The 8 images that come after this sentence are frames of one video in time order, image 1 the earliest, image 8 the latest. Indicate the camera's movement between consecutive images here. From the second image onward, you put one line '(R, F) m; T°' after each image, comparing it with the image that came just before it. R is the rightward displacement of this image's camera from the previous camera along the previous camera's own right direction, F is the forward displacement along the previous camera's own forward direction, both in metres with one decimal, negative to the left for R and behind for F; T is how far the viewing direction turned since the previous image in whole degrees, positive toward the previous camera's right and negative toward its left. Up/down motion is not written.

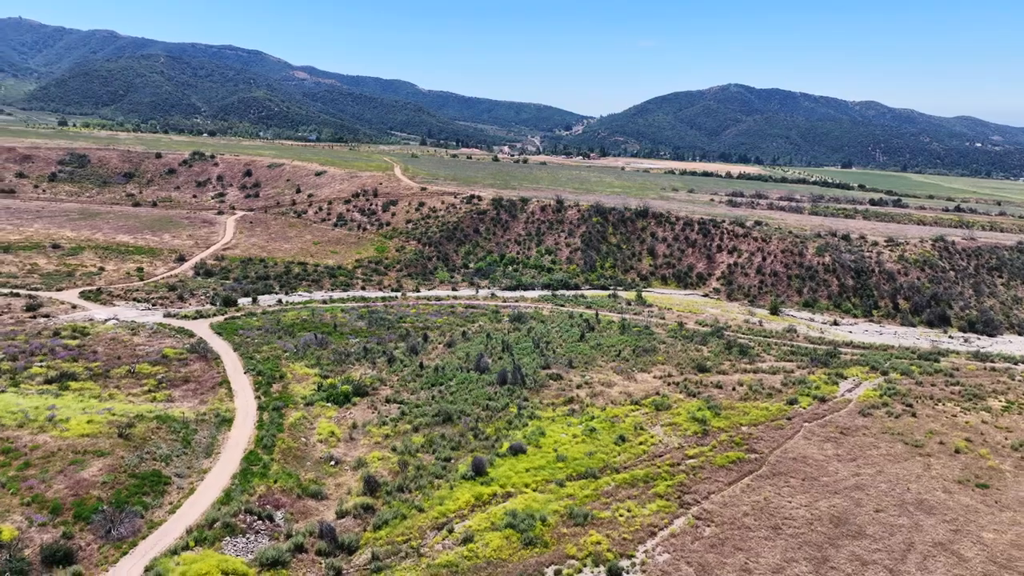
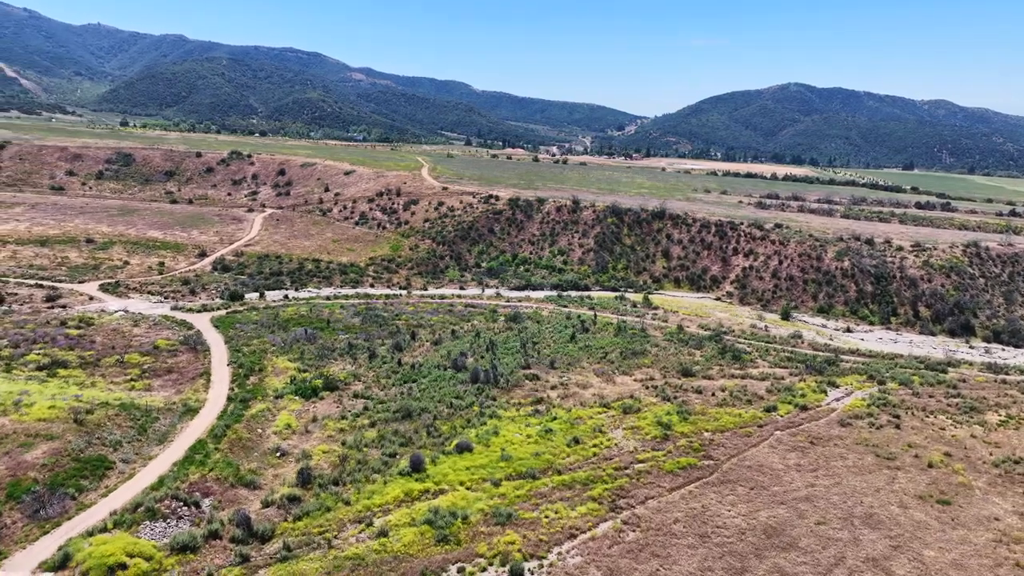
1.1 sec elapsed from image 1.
(+4.1, +0.1) m; -4°
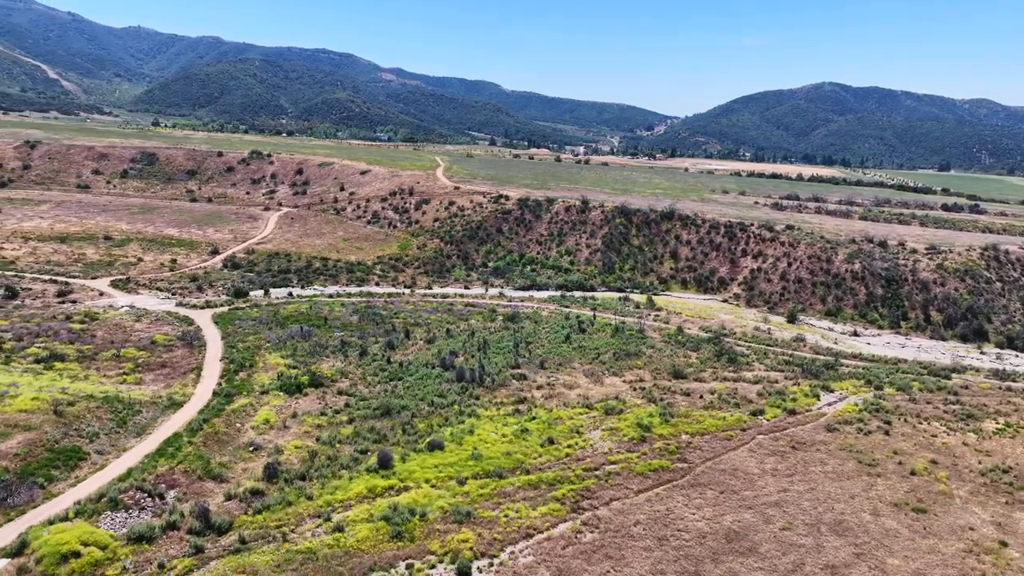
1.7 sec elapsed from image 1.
(+2.2, 0.0) m; -2°
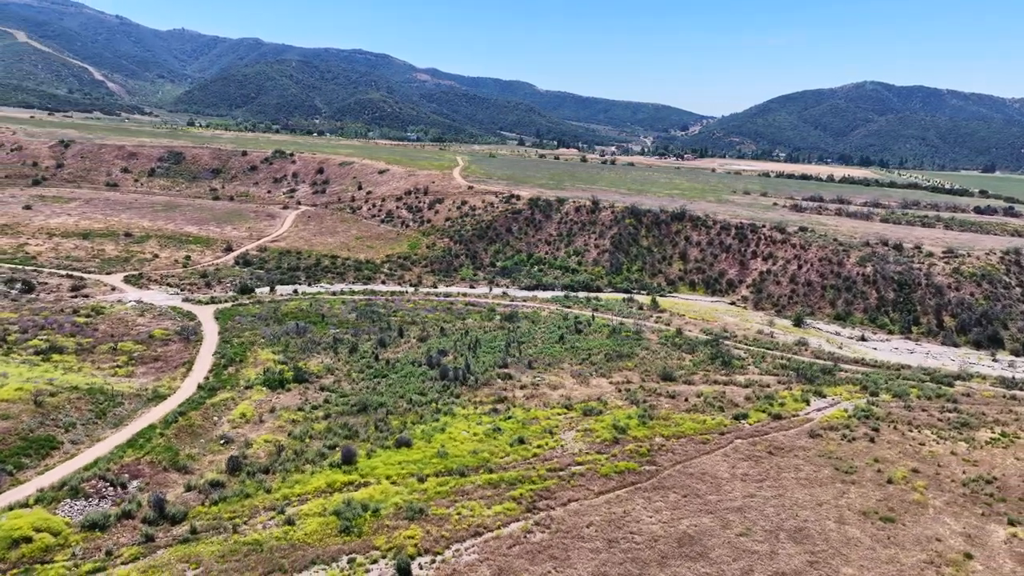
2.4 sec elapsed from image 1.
(+2.6, 0.0) m; -3°
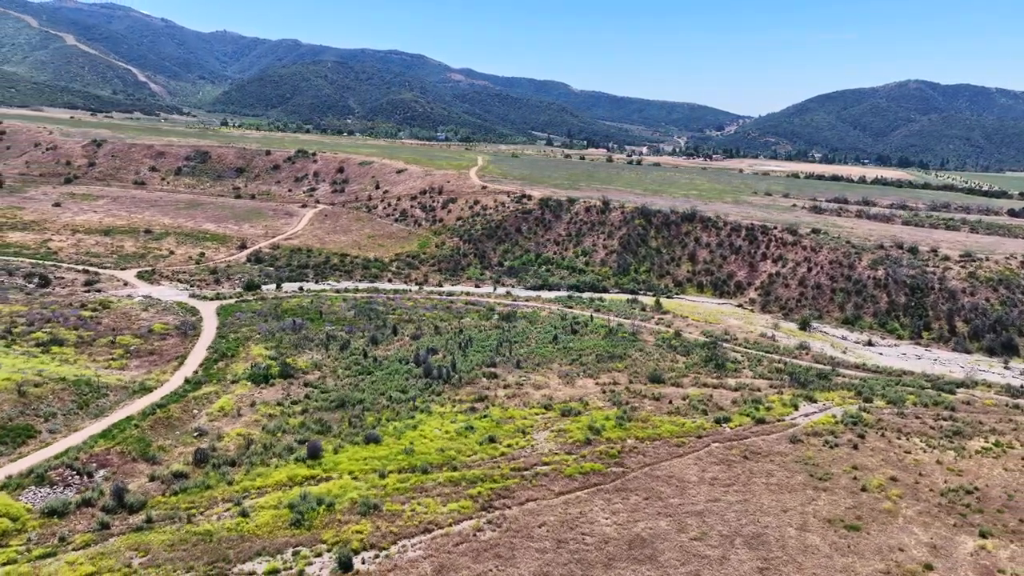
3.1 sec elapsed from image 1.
(+2.6, 0.0) m; -3°
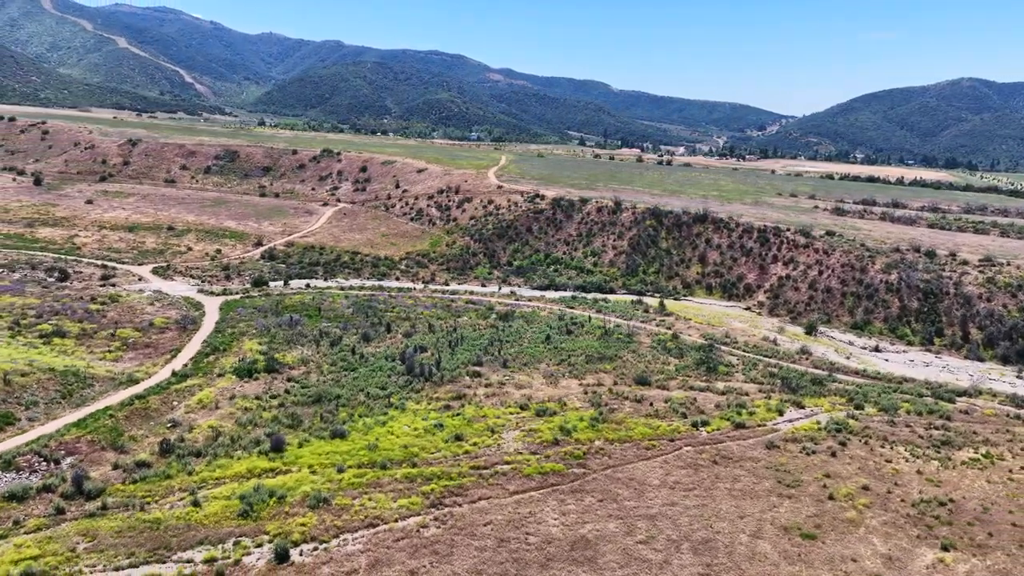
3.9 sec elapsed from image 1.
(+3.0, 0.0) m; -3°
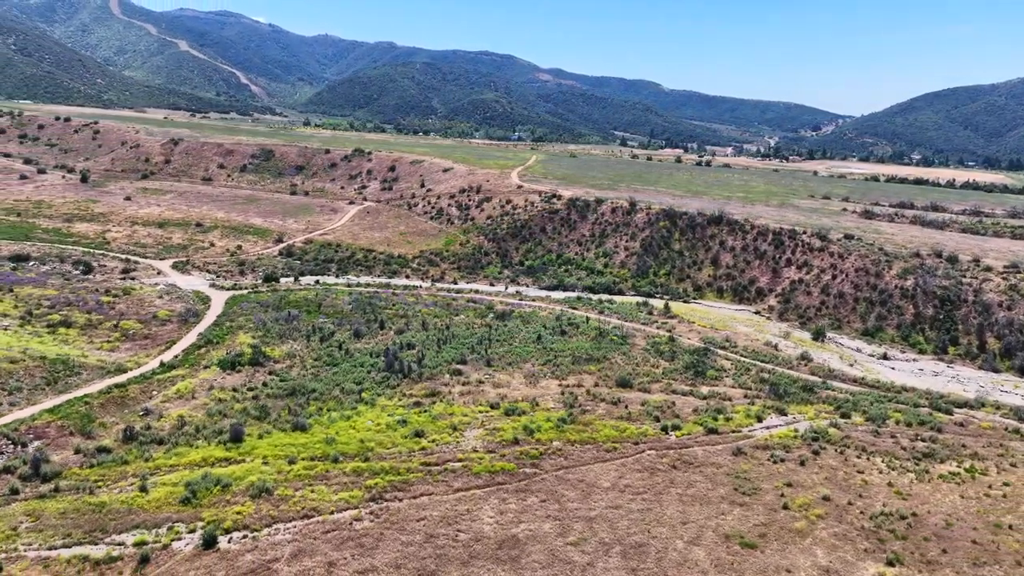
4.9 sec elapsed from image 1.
(+3.7, 0.0) m; -4°
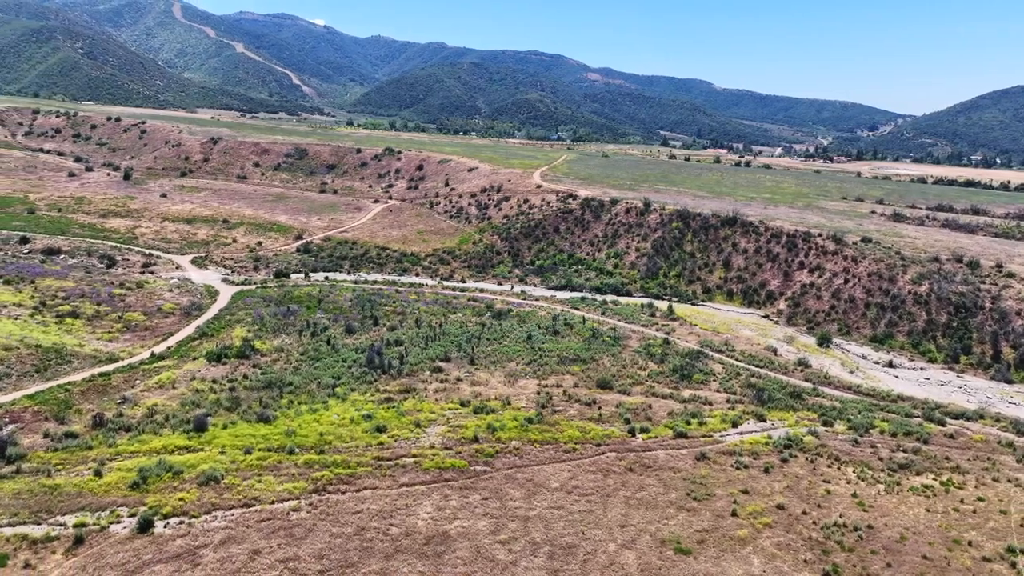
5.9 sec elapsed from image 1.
(+3.7, 0.0) m; -4°
